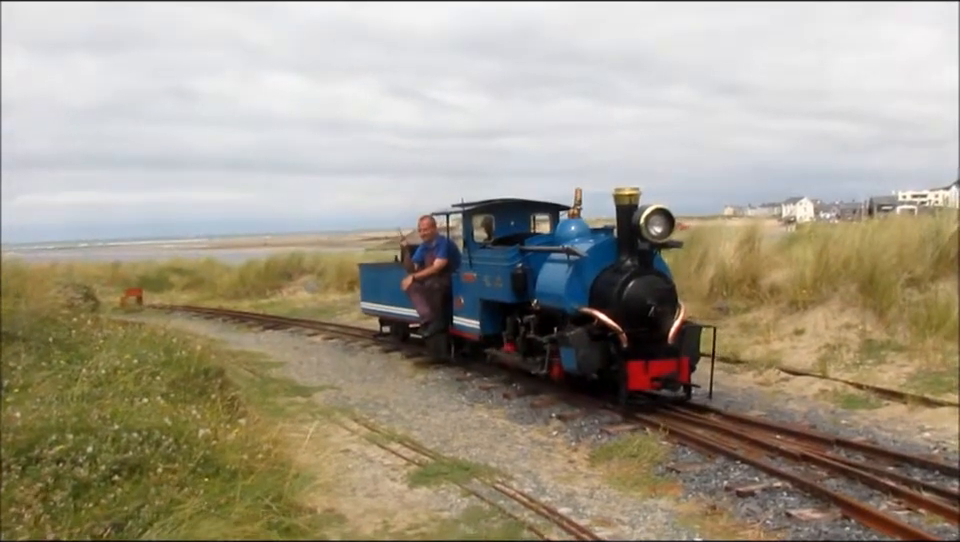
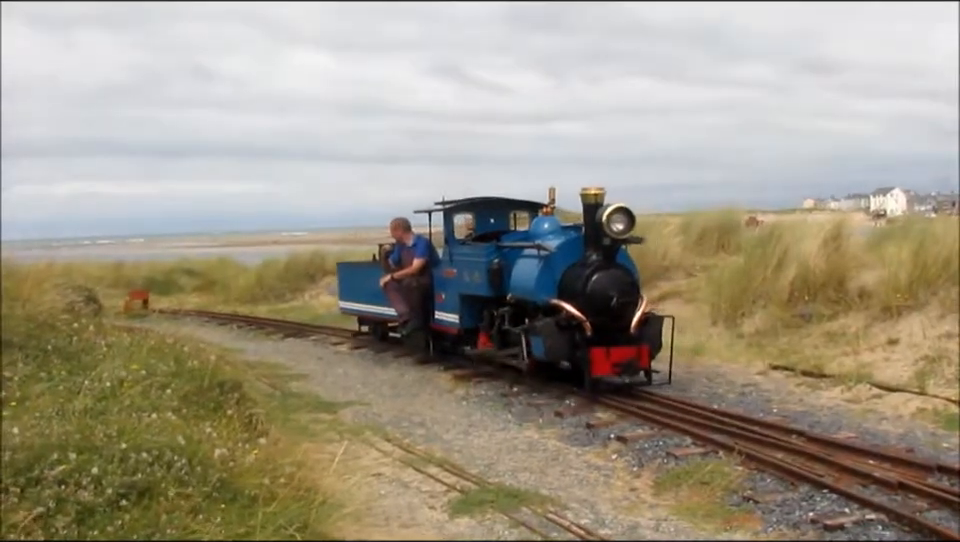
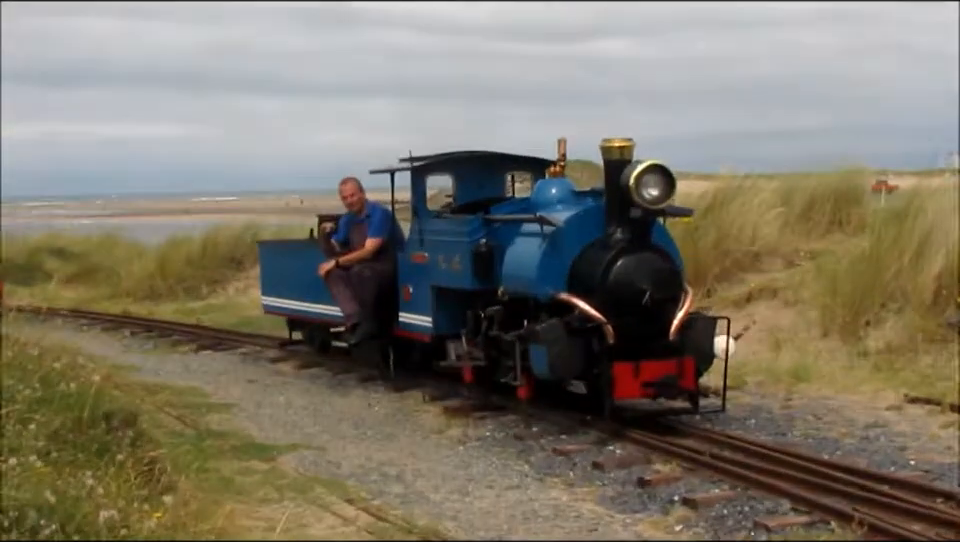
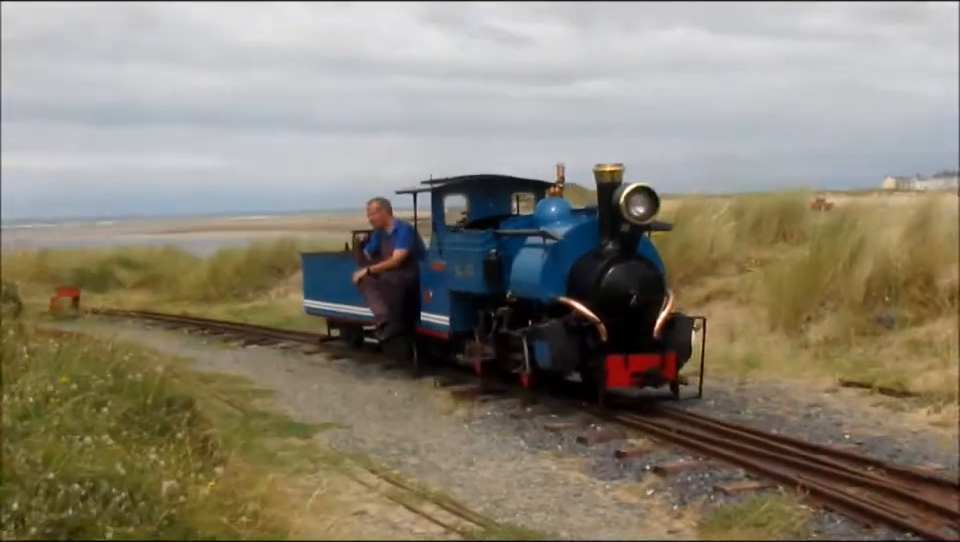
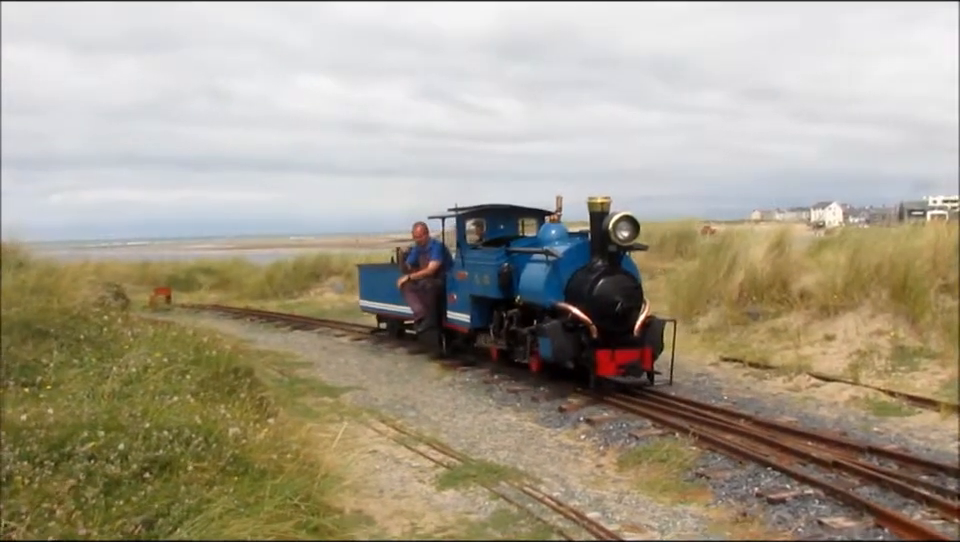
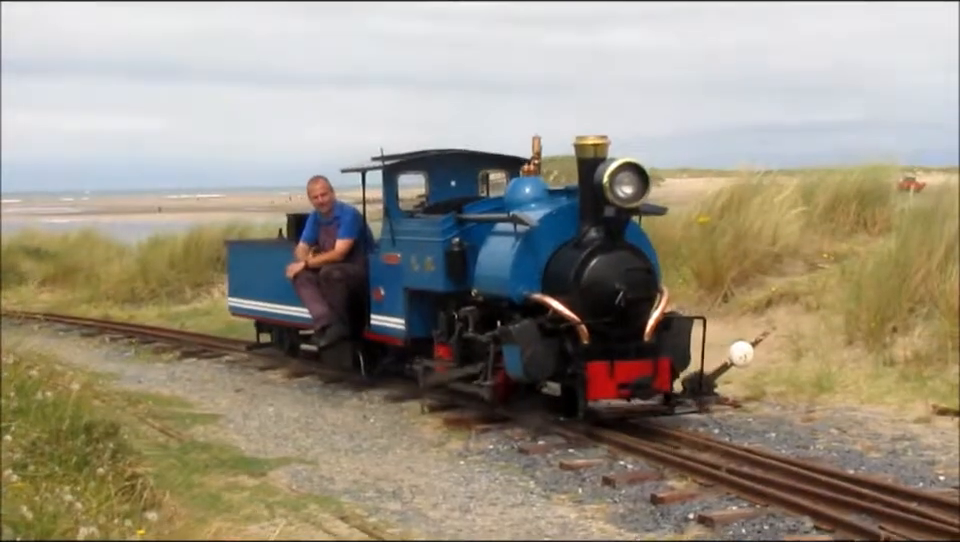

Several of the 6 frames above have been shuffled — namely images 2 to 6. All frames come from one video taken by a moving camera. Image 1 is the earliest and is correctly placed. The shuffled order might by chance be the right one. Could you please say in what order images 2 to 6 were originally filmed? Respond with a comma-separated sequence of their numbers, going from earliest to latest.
5, 2, 4, 3, 6
